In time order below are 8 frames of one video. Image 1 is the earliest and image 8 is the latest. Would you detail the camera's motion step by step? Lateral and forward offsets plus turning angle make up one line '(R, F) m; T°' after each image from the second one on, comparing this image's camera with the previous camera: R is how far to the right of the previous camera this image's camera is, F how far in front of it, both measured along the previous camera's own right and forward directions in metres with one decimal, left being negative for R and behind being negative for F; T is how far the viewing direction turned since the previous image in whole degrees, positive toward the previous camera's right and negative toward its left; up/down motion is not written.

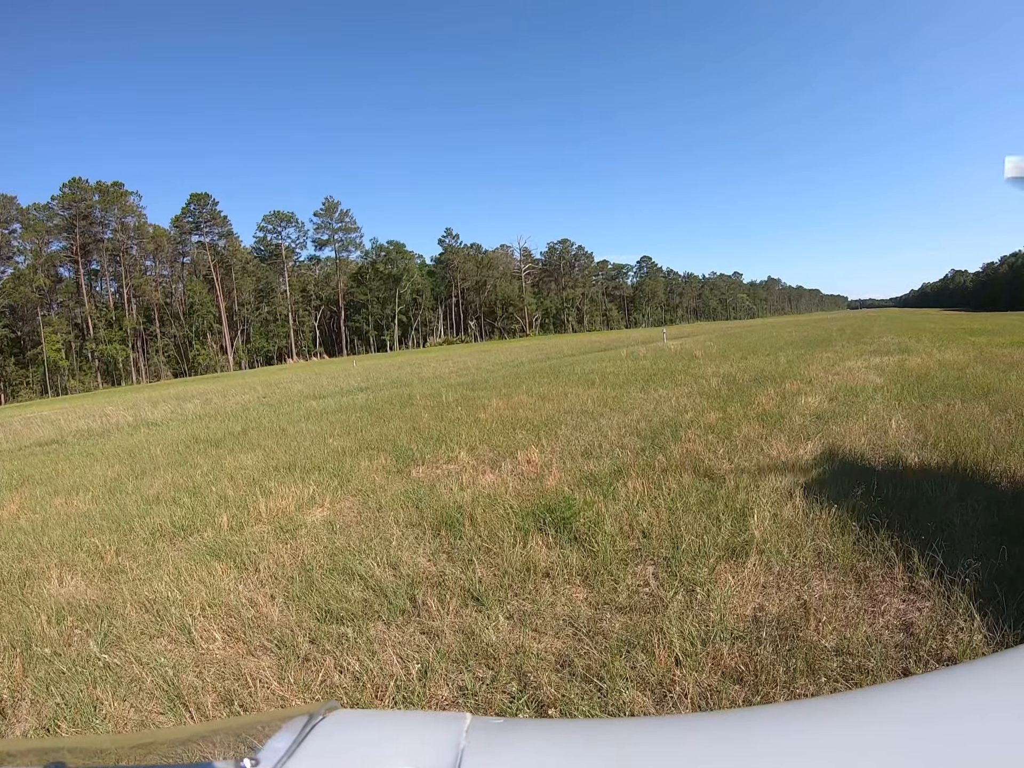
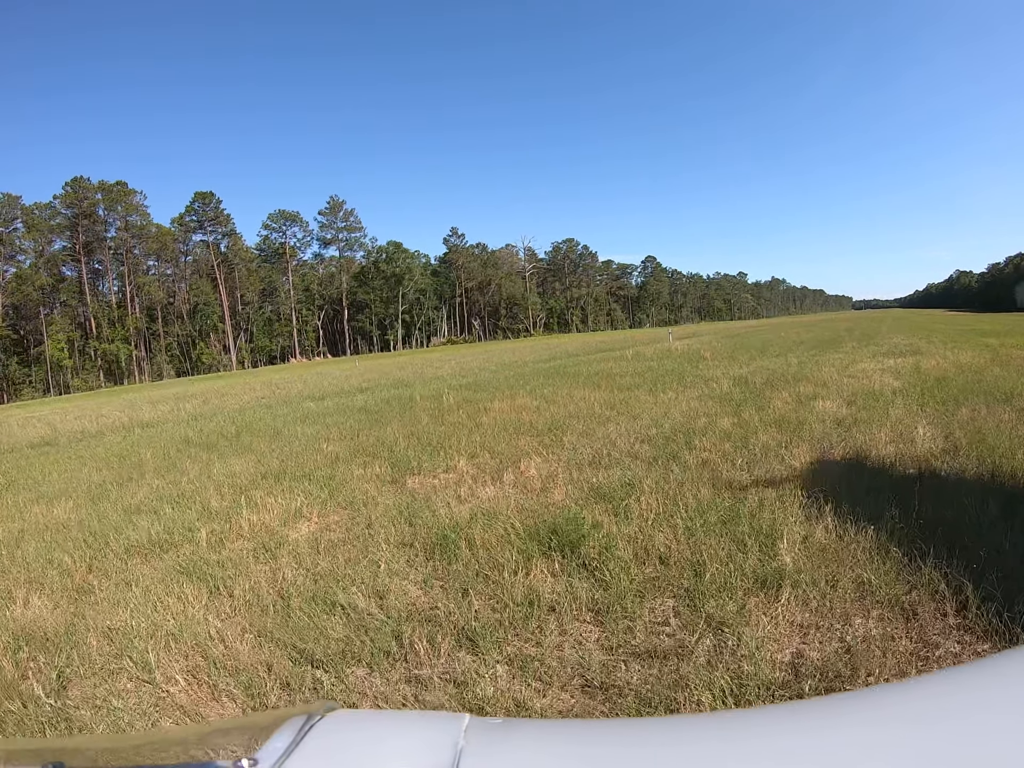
(0.0, +0.3) m; -1°
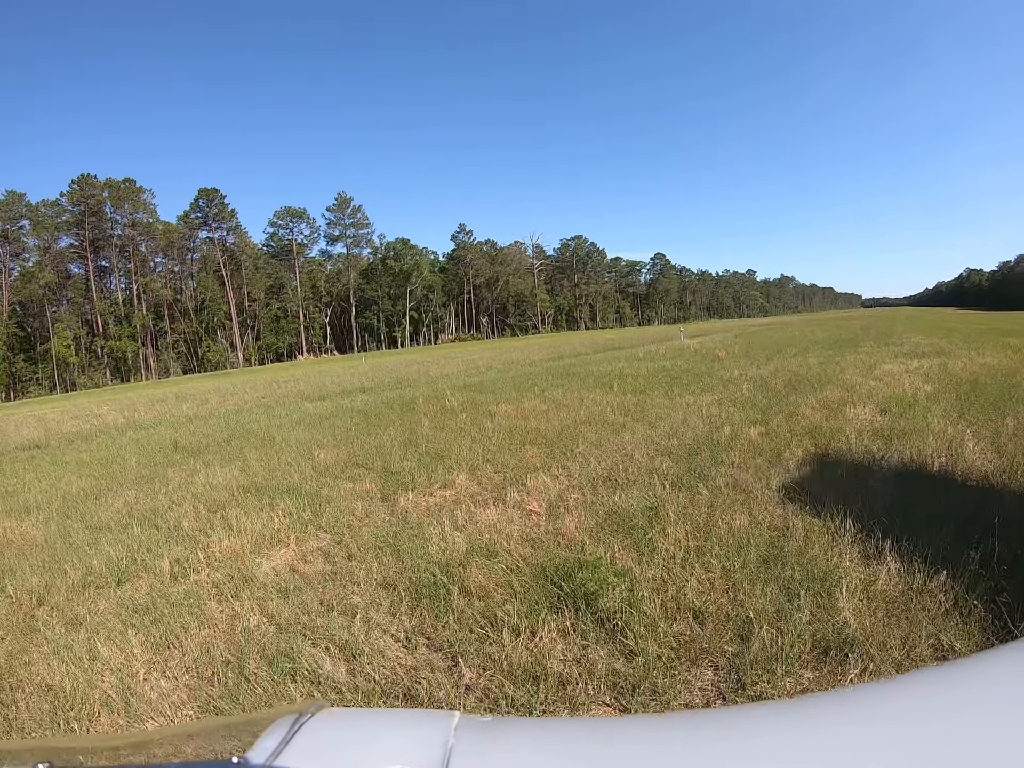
(0.0, +0.5) m; -1°
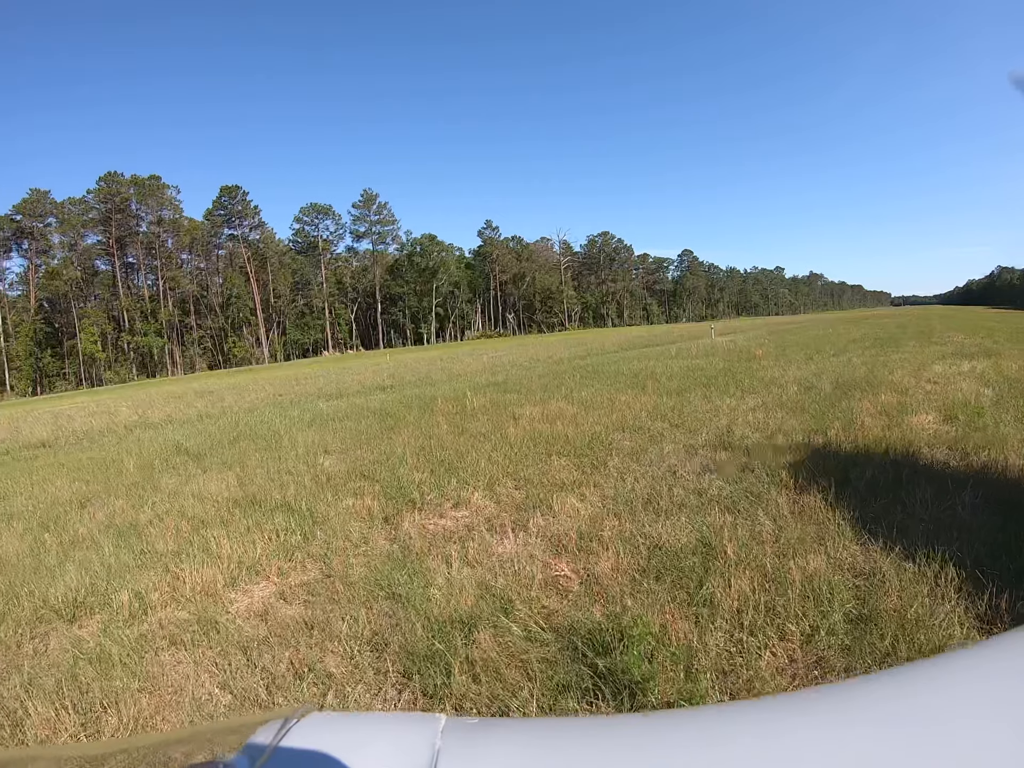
(0.0, +0.7) m; -3°
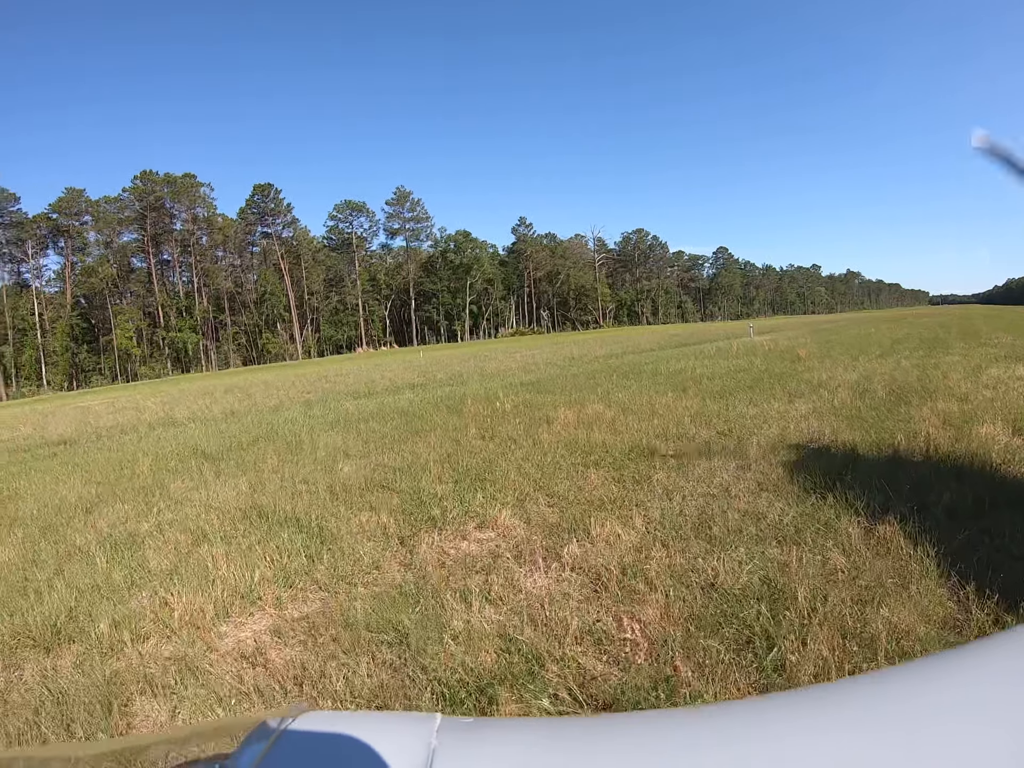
(0.0, +0.5) m; -3°
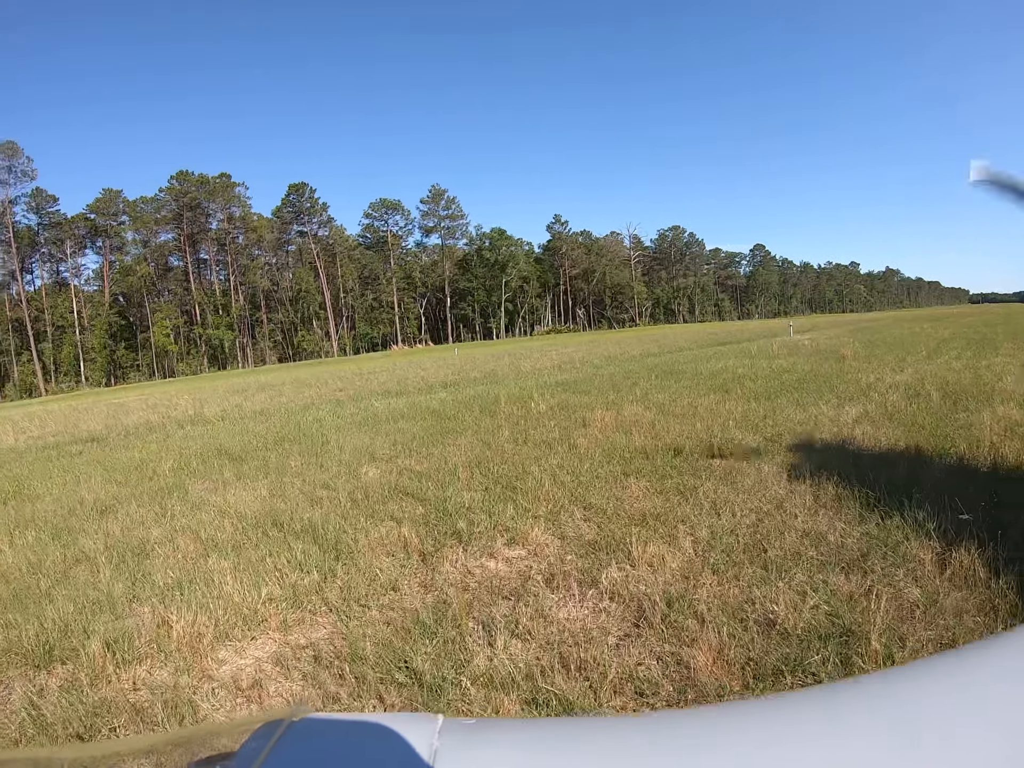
(0.0, +0.4) m; -3°
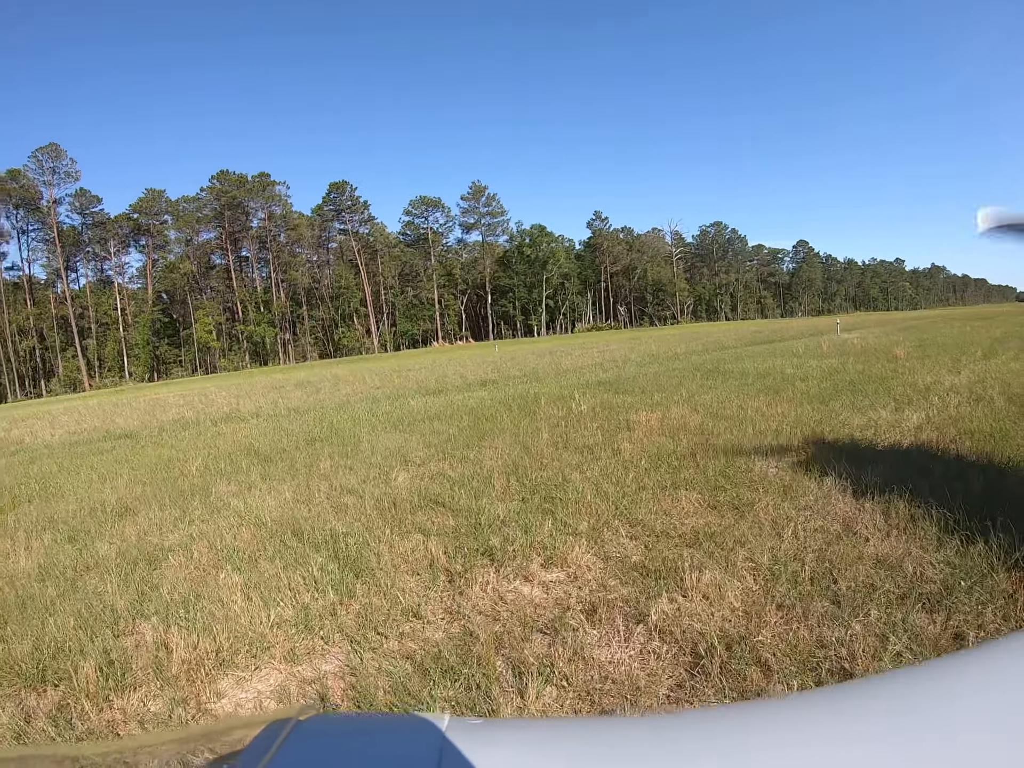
(0.0, +0.4) m; -4°
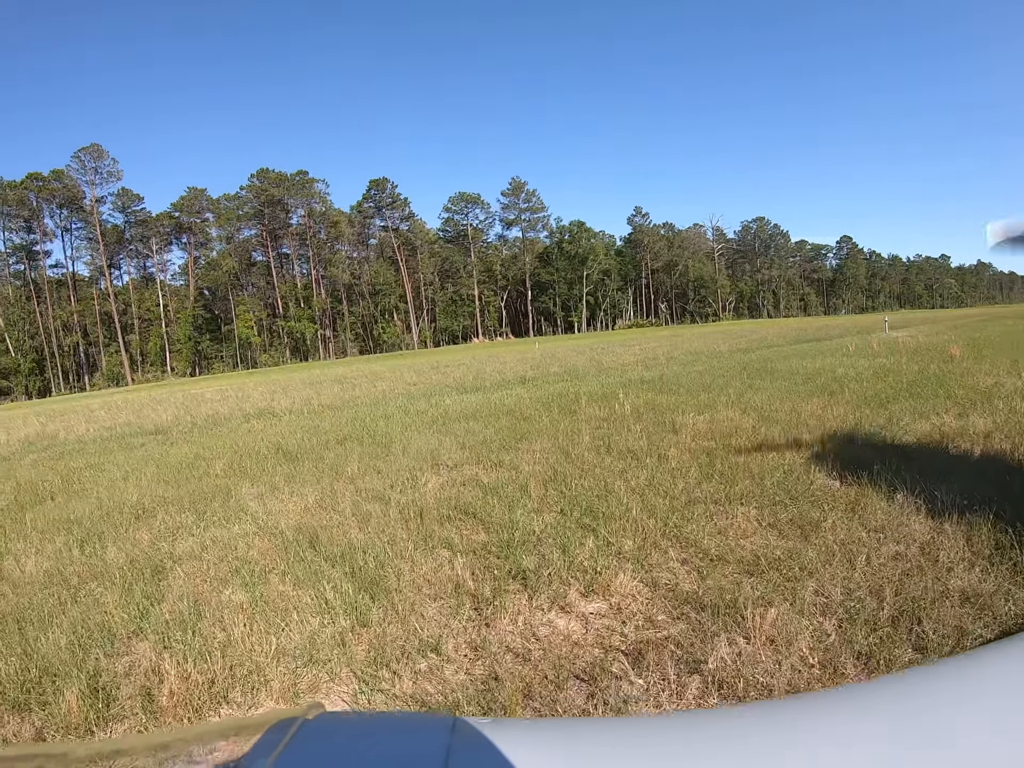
(0.0, +0.4) m; -4°
